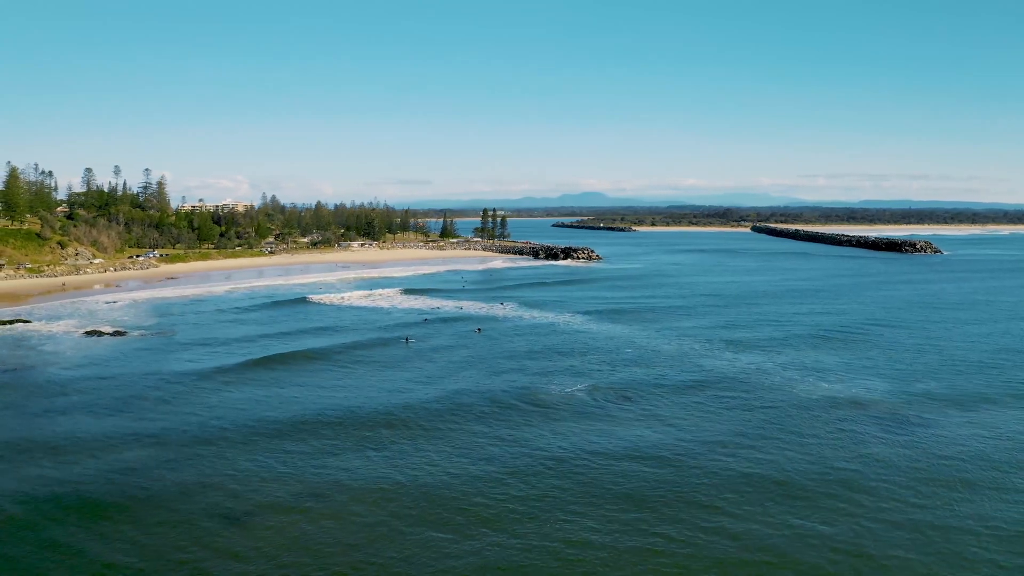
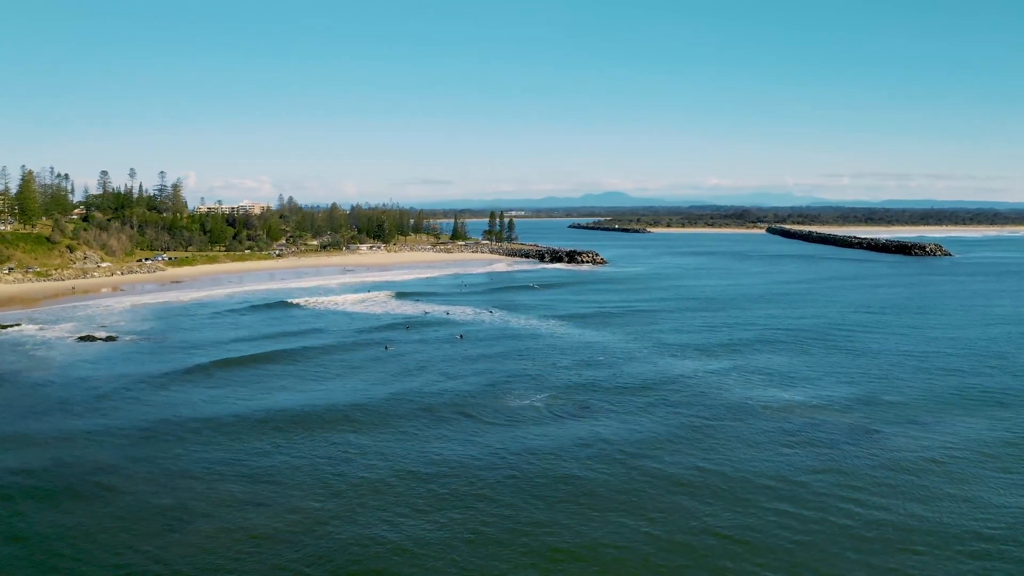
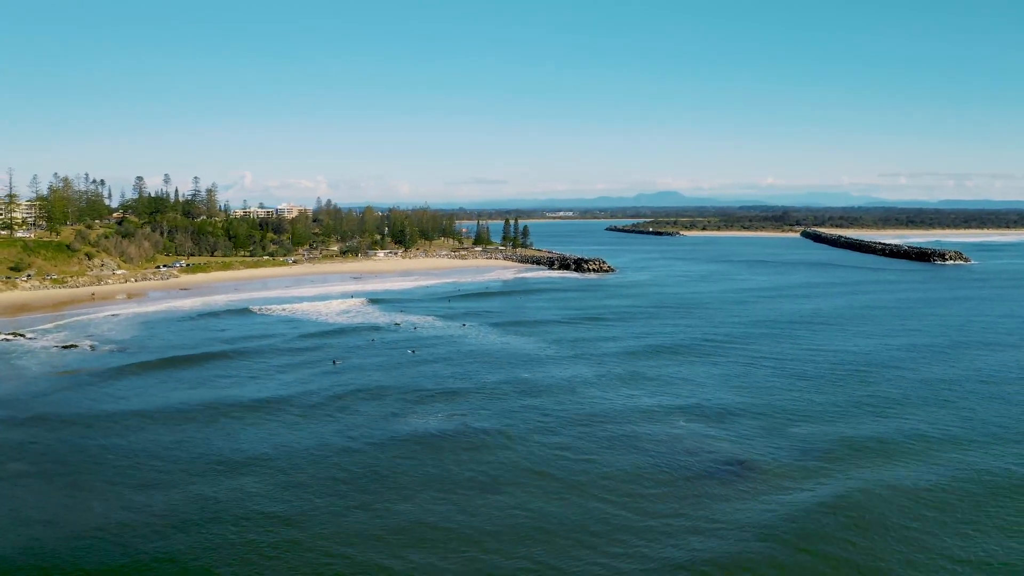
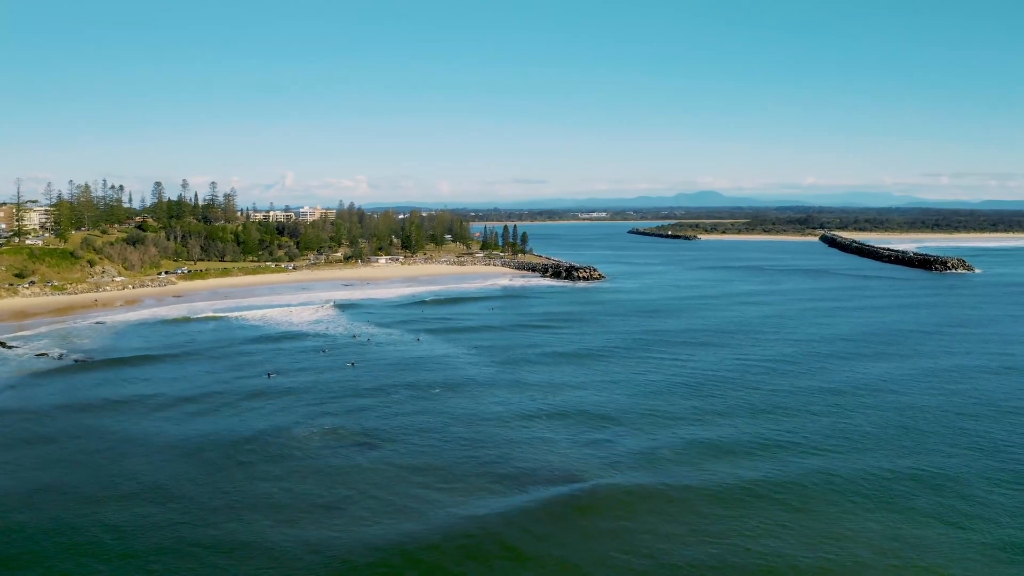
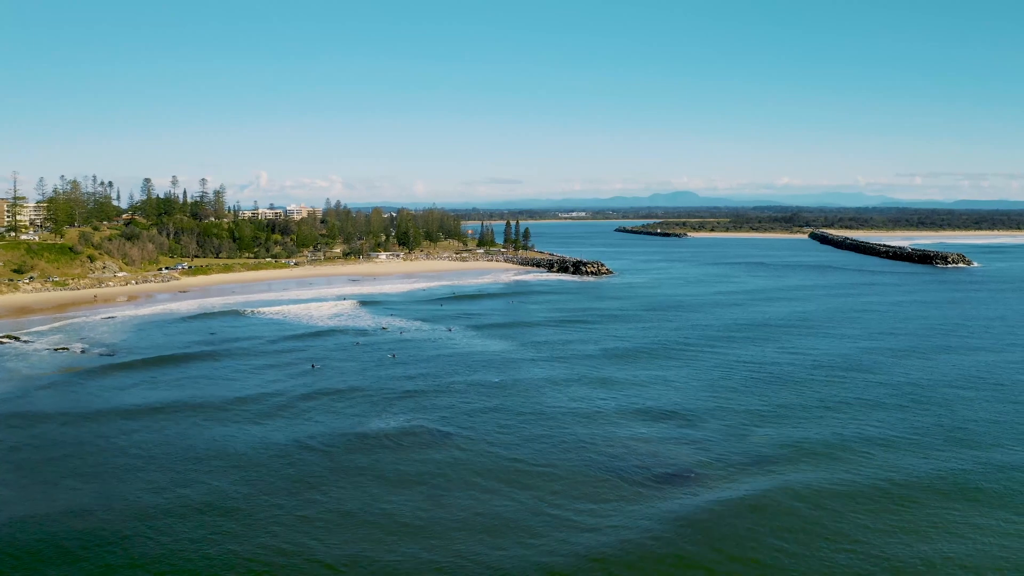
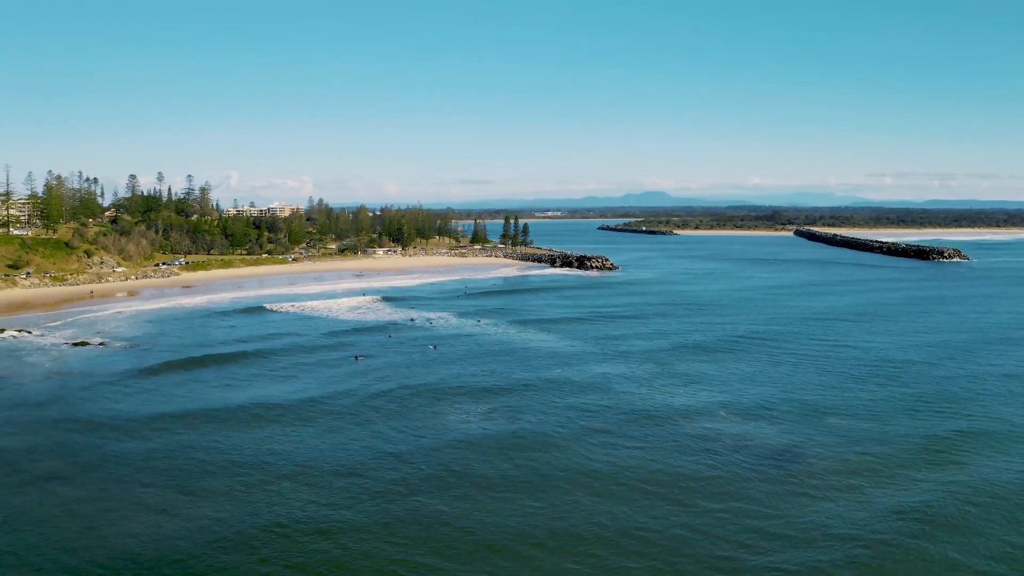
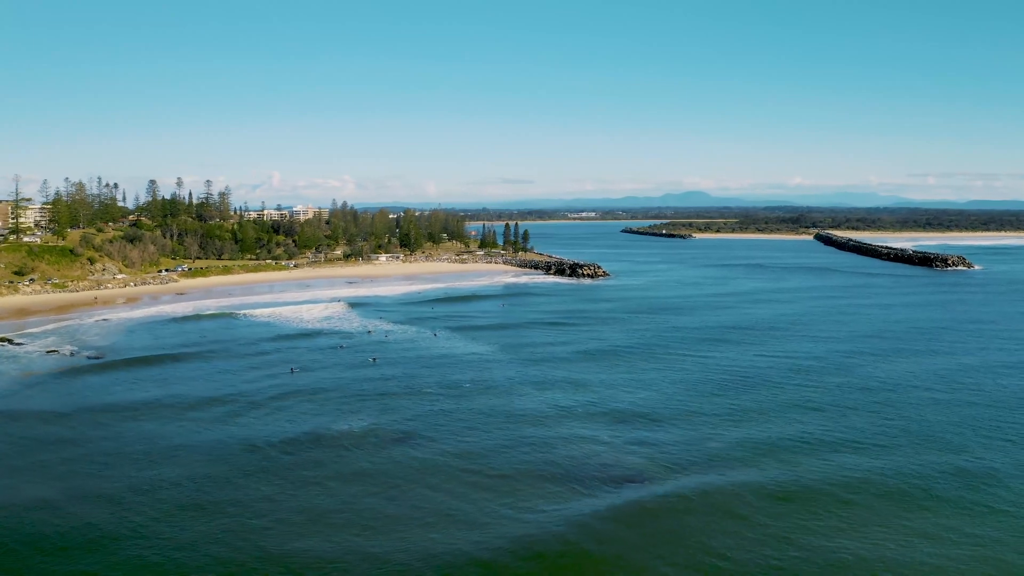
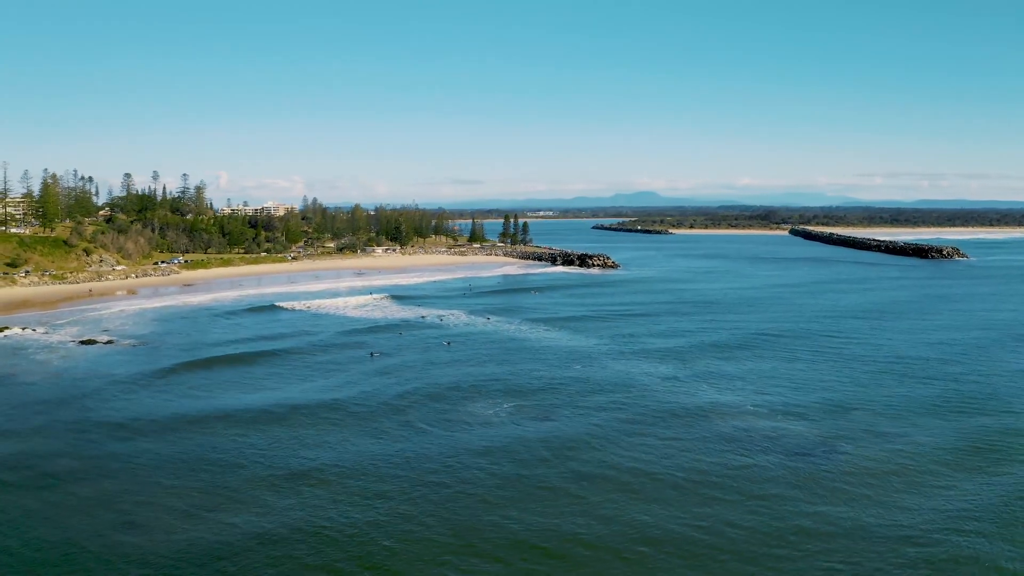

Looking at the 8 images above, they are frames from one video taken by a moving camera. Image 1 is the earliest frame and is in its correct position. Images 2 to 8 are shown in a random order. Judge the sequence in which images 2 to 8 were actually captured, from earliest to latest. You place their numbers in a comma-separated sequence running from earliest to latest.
2, 8, 6, 3, 5, 7, 4
